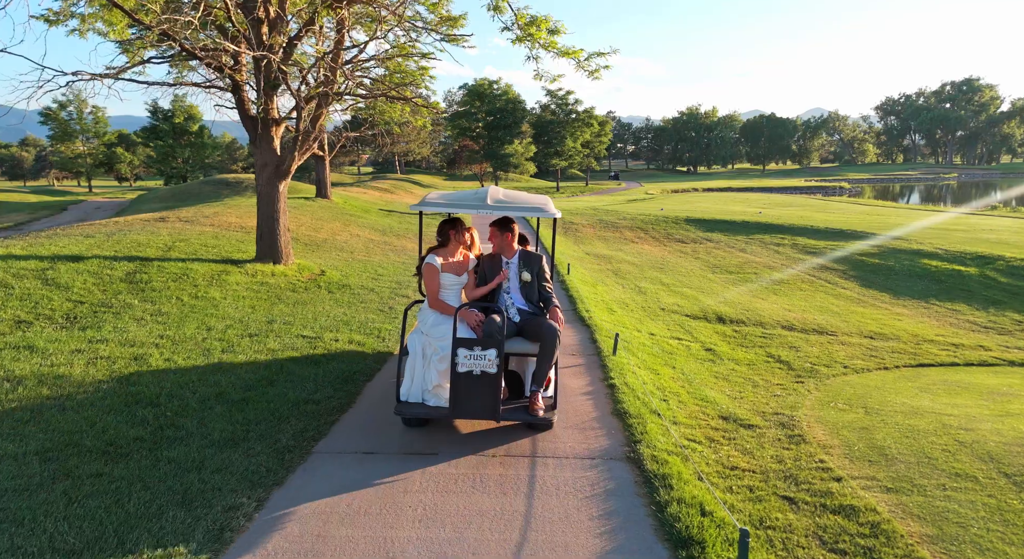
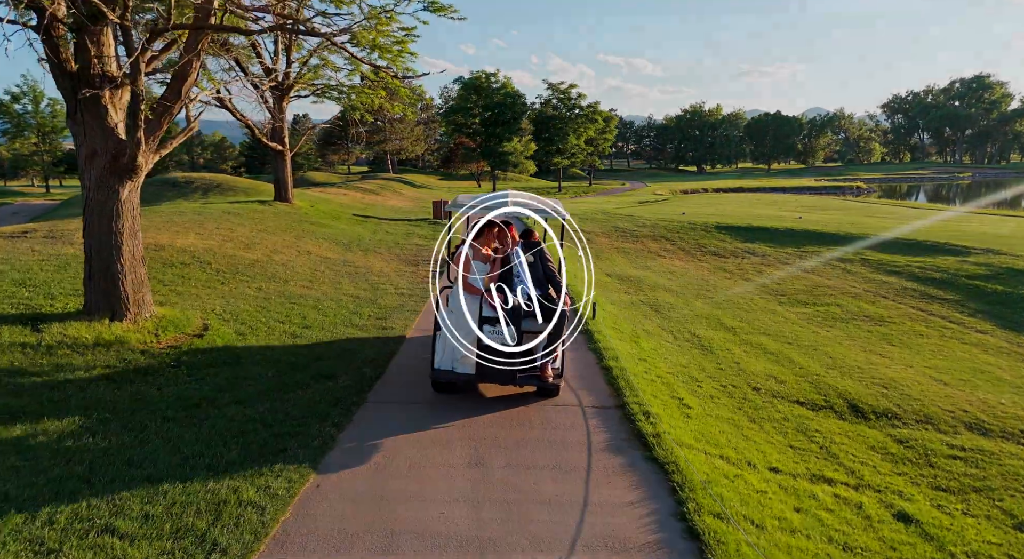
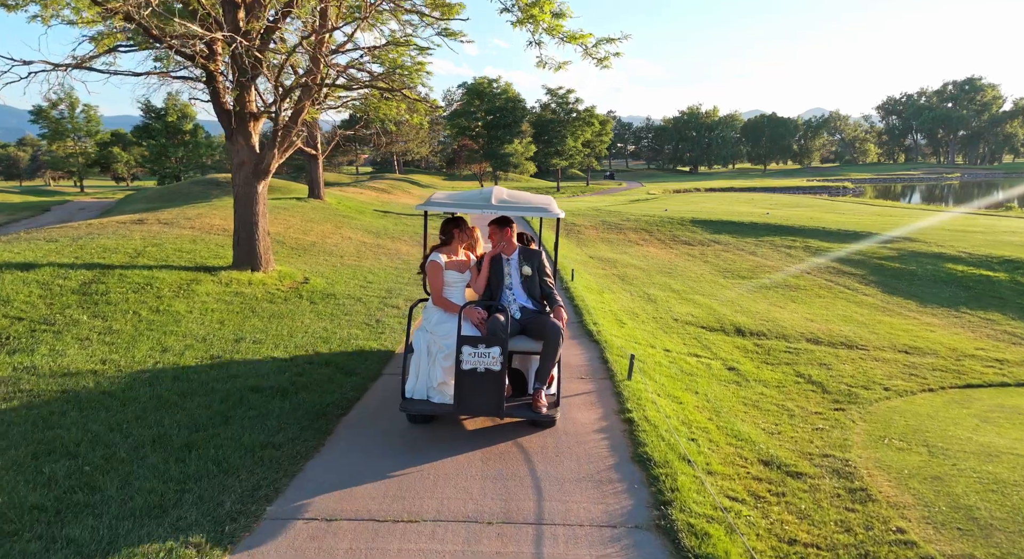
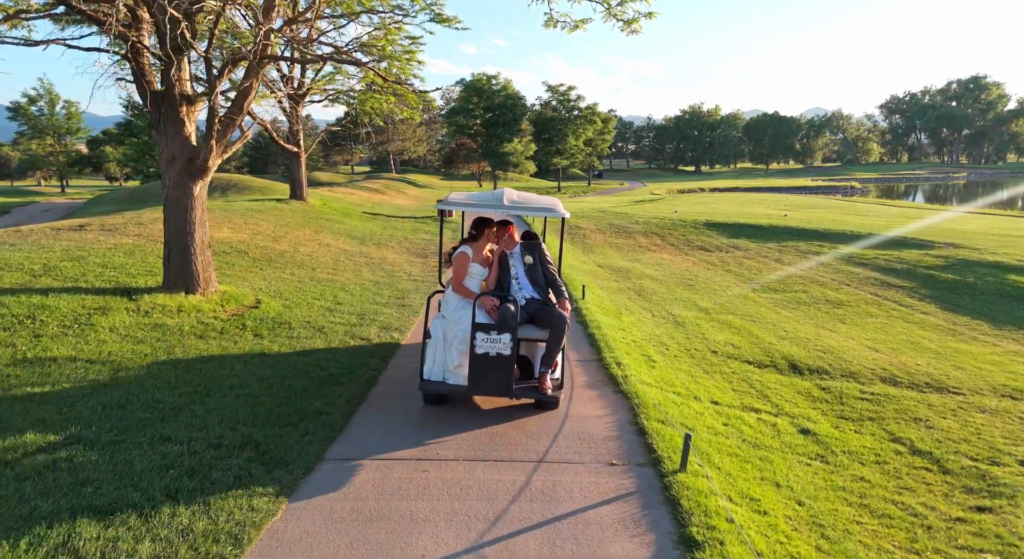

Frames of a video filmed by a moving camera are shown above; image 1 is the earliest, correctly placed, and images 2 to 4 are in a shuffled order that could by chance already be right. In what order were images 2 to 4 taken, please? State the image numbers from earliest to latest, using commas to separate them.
3, 4, 2
